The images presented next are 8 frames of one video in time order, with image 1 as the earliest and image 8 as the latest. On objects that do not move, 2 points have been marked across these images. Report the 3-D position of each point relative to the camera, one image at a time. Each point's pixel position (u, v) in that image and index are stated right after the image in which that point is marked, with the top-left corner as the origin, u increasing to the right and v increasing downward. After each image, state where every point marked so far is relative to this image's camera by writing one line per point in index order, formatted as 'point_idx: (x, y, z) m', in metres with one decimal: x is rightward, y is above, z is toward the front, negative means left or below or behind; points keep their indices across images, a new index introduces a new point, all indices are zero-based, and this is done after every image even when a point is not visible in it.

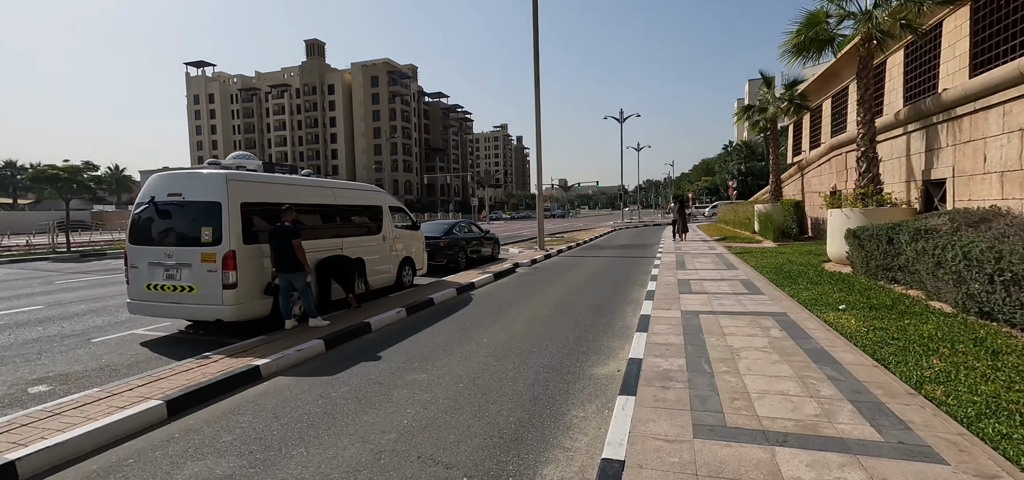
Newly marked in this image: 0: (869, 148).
0: (+8.0, +2.1, +10.7) m
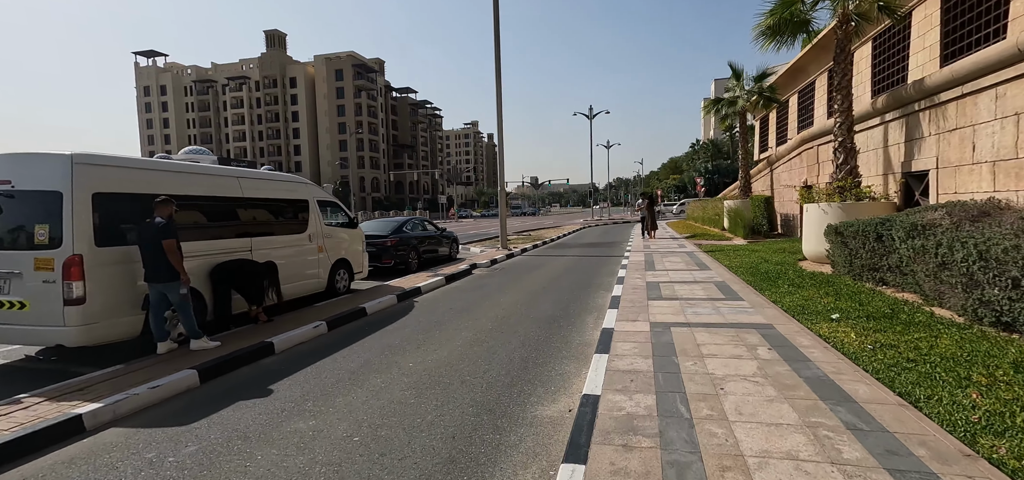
0: (+7.1, +2.2, +10.1) m
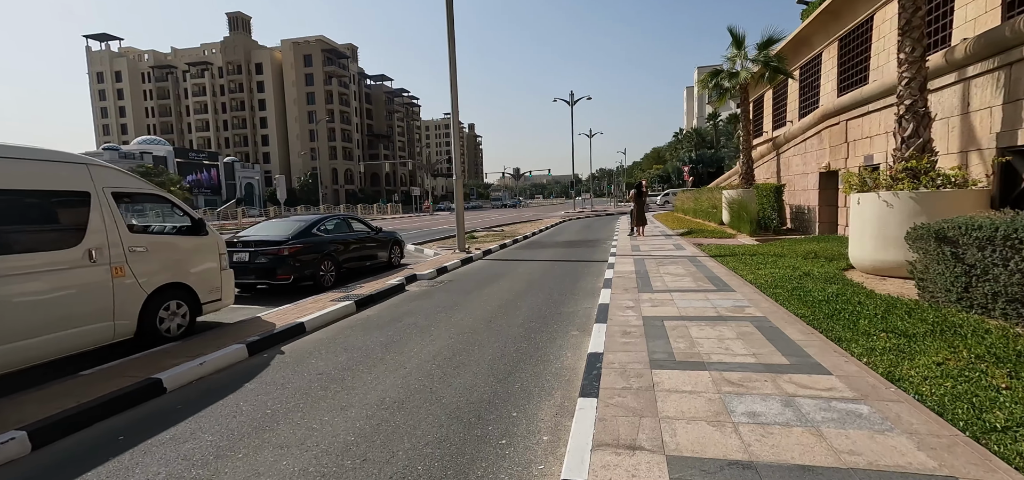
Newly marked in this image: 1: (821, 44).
0: (+6.3, +2.2, +7.6) m
1: (+12.5, +7.9, +20.1) m
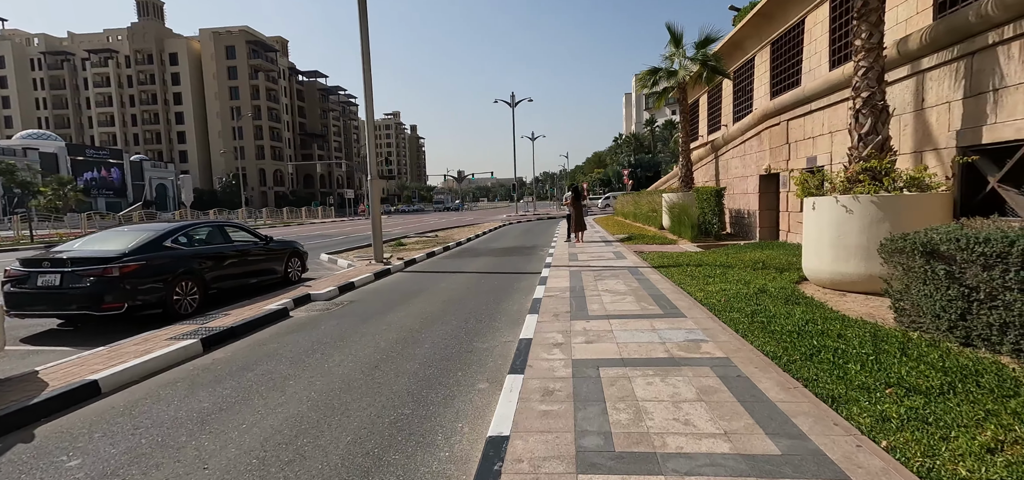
0: (+5.1, +2.1, +7.0) m
1: (+9.8, +7.8, +20.1) m
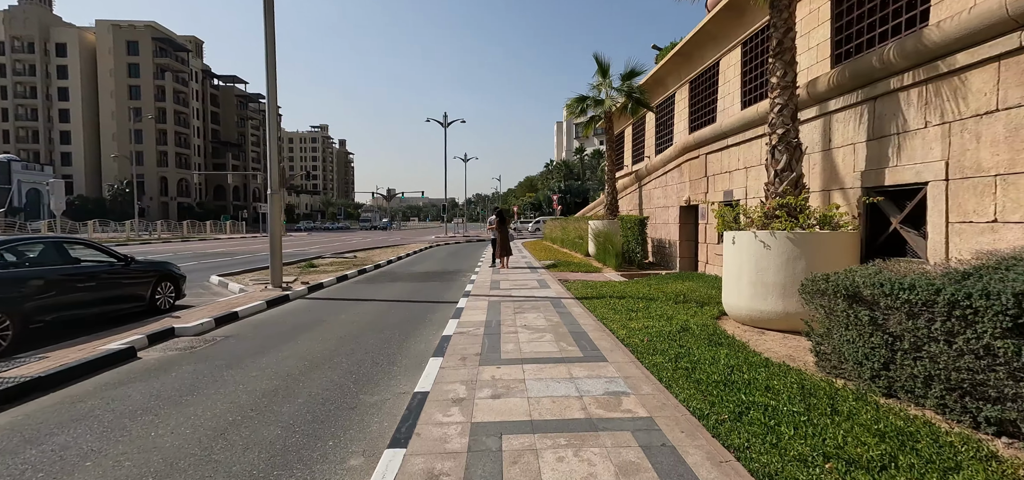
0: (+3.9, +1.5, +7.1) m
1: (+6.9, +6.6, +21.0) m
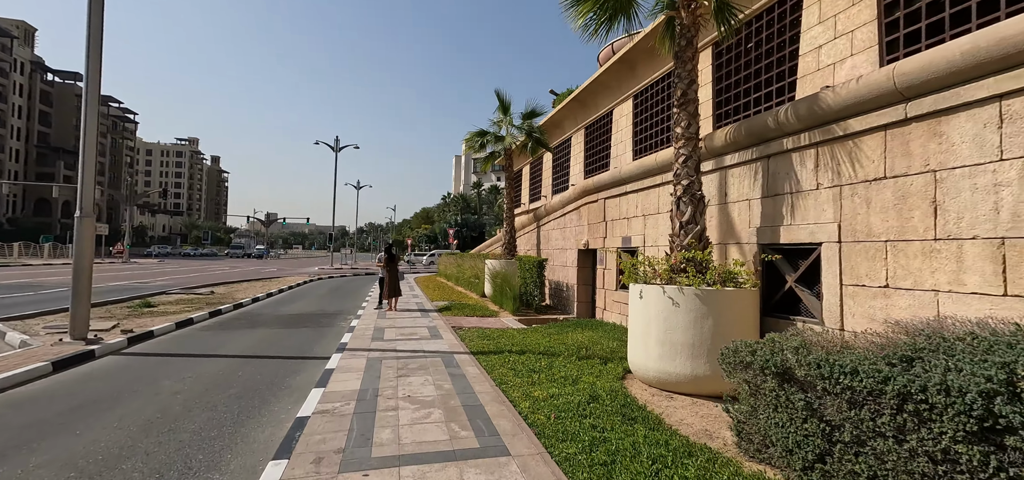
0: (+2.5, +0.8, +6.9) m
1: (+2.7, +4.8, +21.5) m
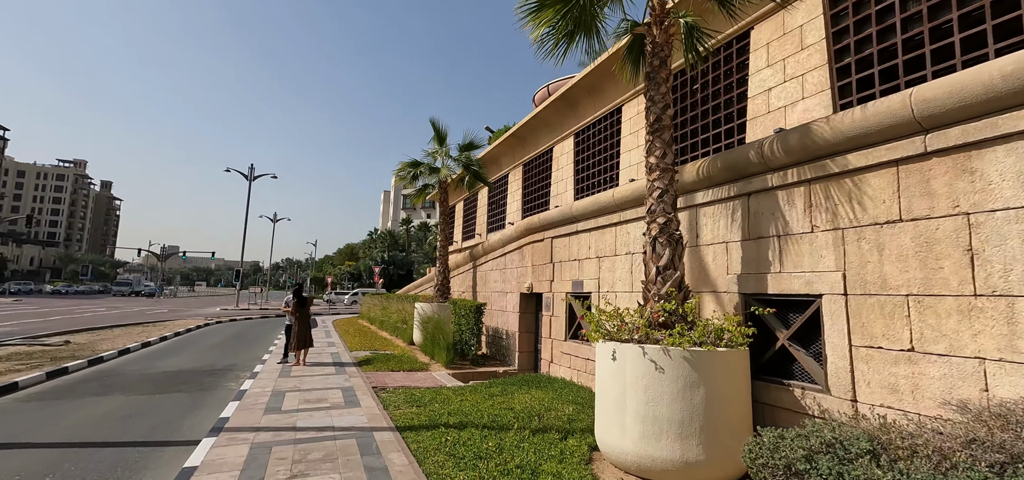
0: (+1.9, +0.2, +5.9) m
1: (0.0, +3.1, +20.6) m
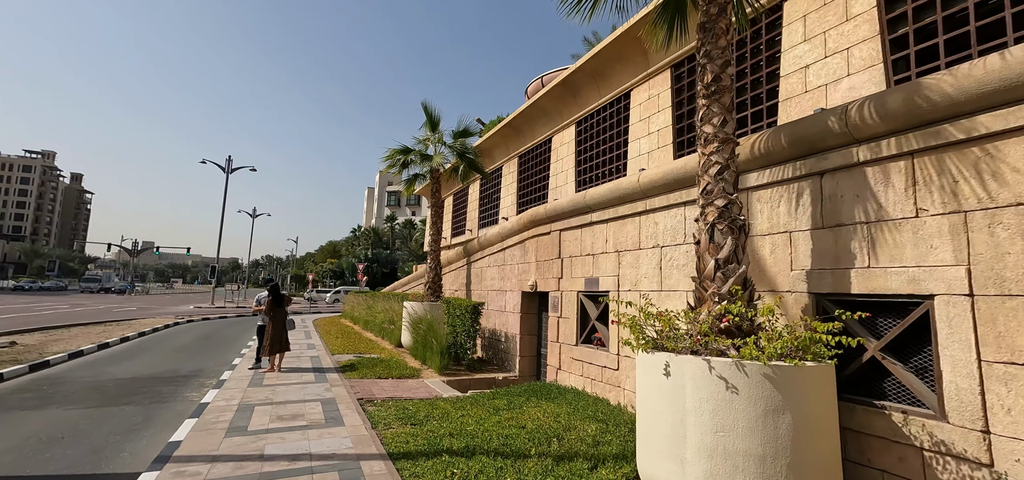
0: (+2.1, +0.3, +4.8) m
1: (-0.2, +3.3, +19.4) m
